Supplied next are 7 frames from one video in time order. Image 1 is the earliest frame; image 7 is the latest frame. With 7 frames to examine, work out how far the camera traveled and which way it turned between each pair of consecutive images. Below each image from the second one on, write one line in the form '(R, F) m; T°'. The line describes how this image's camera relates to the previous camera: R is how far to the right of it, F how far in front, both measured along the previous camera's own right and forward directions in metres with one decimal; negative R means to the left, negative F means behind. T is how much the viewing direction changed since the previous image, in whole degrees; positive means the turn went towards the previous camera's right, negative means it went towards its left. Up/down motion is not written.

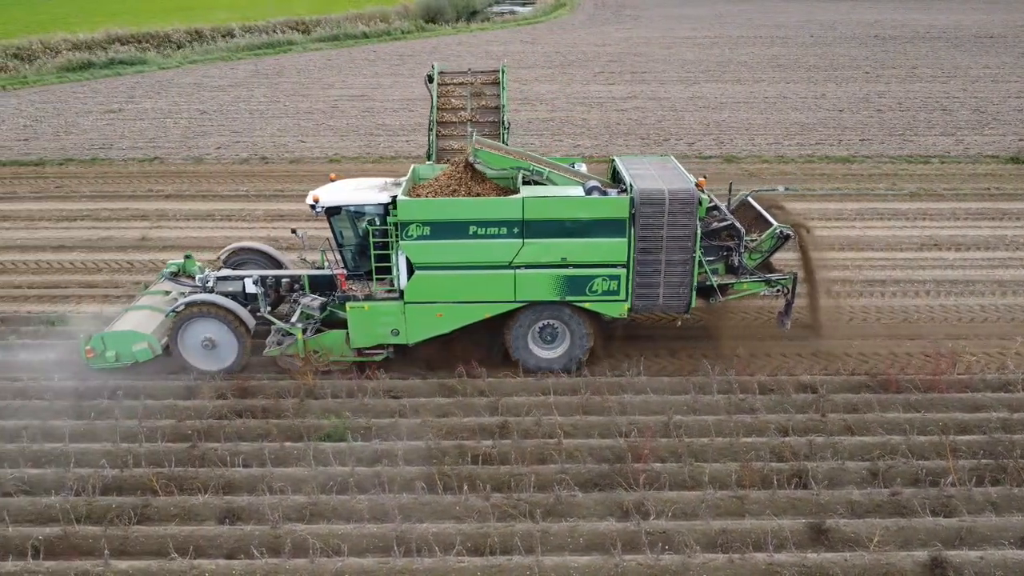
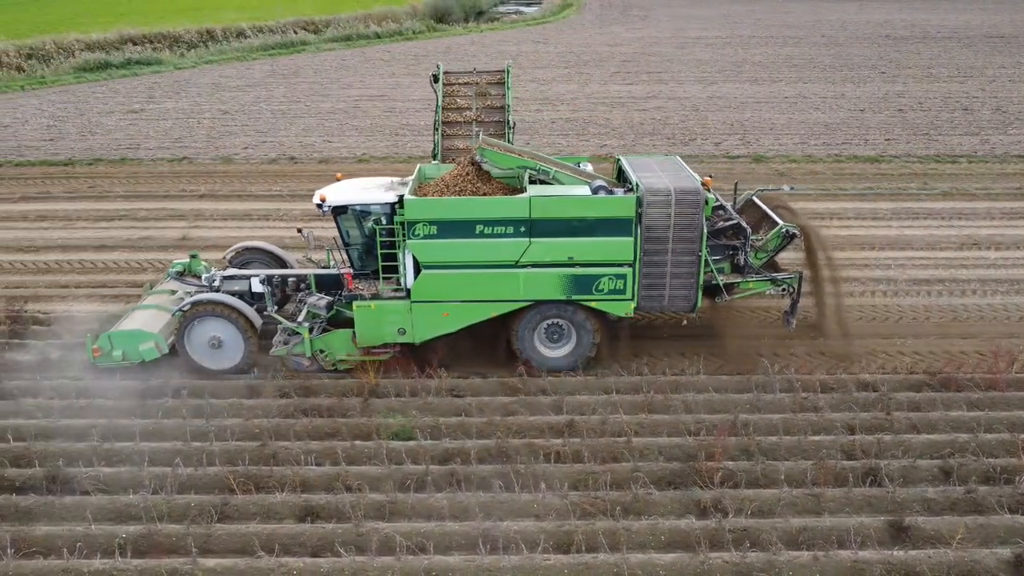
(-0.4, 0.0) m; 0°
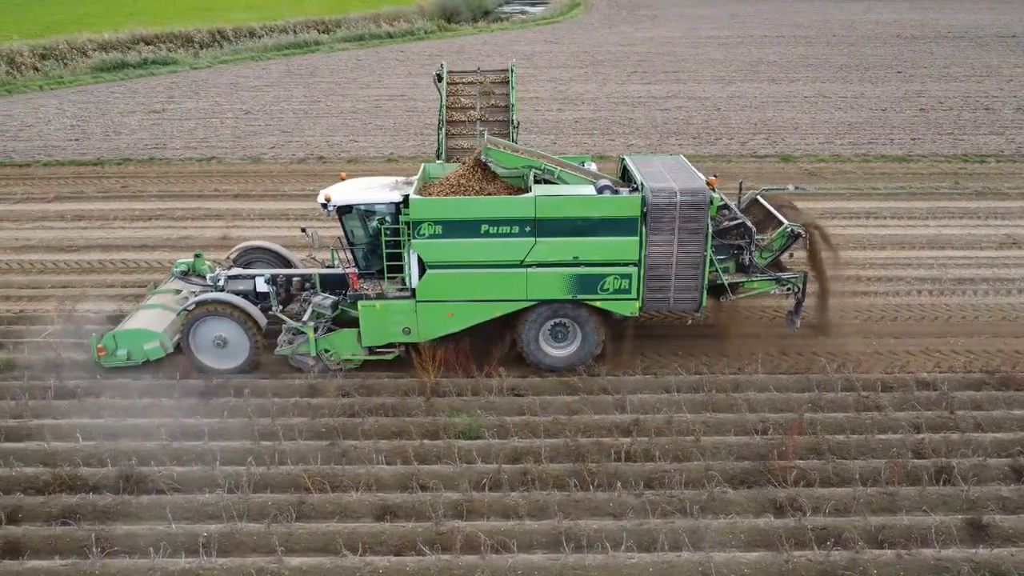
(-0.4, 0.0) m; 0°
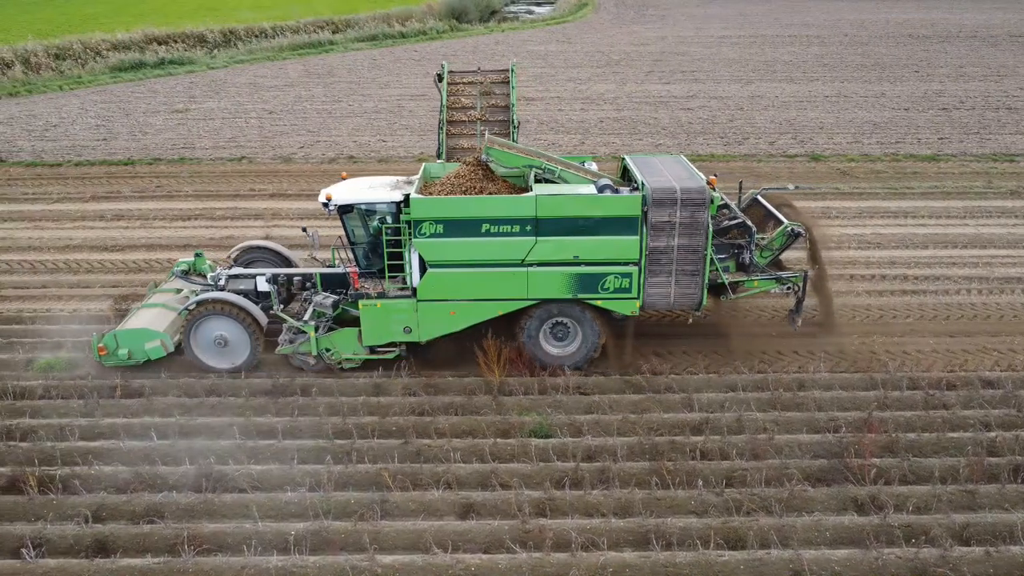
(-0.5, 0.0) m; 0°
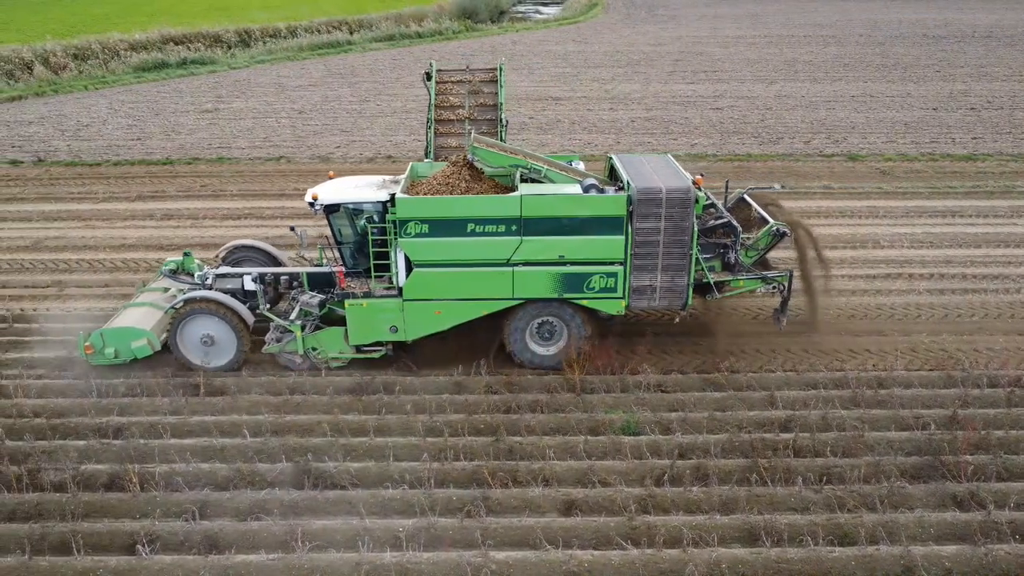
(-0.6, 0.0) m; 0°
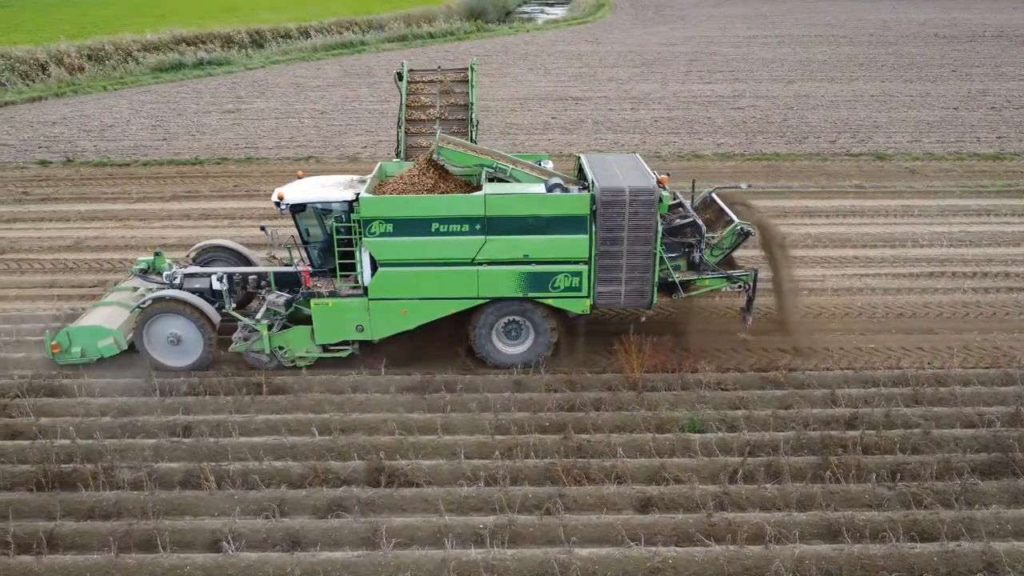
(-0.4, 0.0) m; 0°
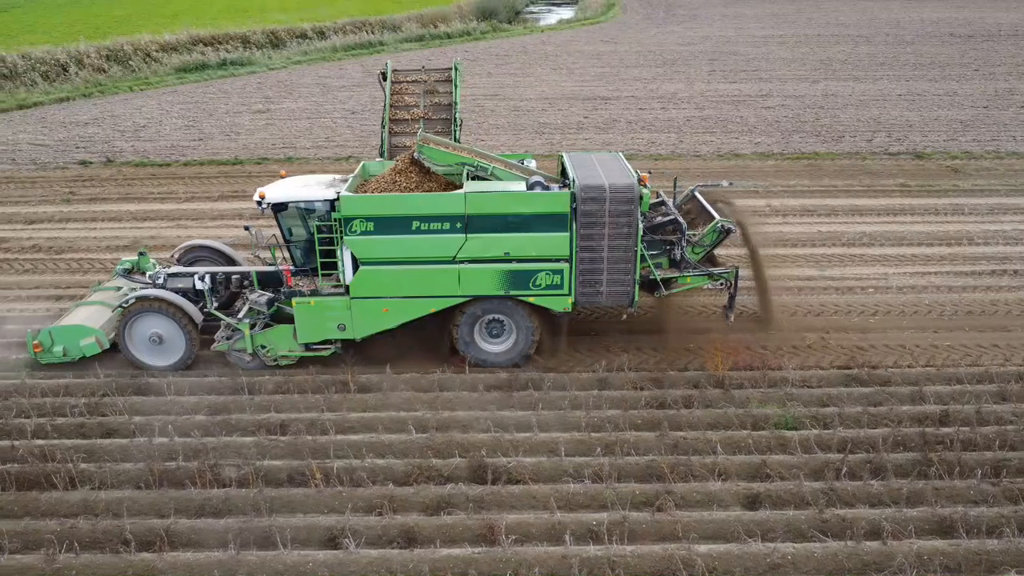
(-0.6, 0.0) m; 0°
